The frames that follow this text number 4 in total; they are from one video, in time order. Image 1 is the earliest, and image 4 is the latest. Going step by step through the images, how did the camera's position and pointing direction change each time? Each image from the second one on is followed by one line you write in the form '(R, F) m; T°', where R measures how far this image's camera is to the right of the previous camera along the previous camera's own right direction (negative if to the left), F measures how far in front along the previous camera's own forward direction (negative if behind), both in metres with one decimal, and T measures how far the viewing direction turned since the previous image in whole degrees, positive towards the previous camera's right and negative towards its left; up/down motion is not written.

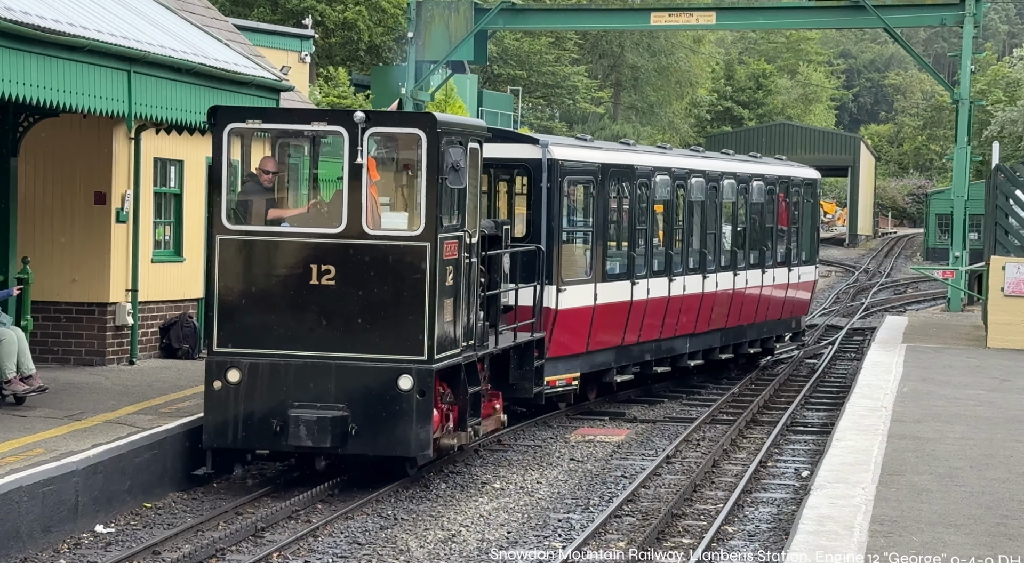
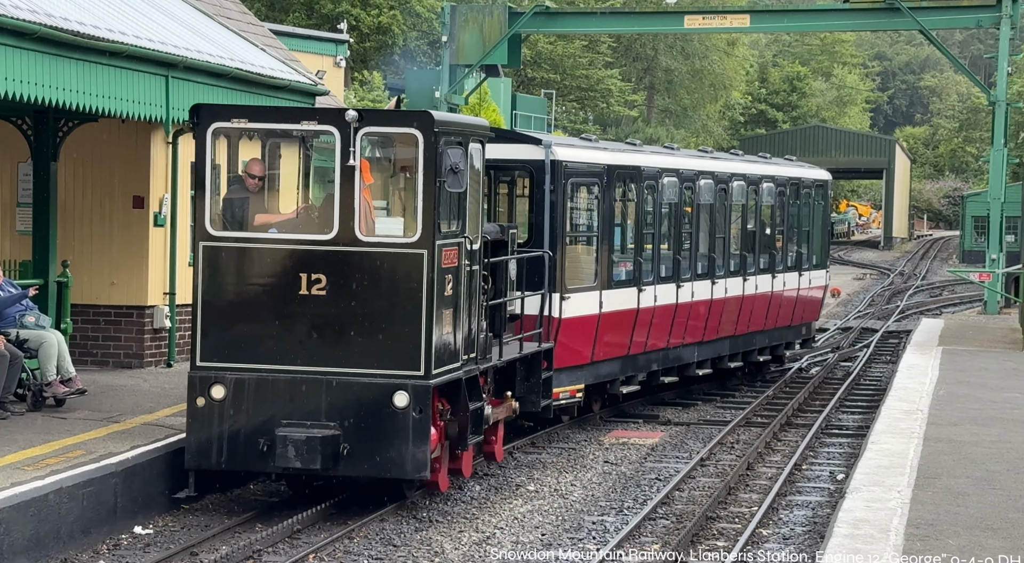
(+0.1, 0.0) m; -2°
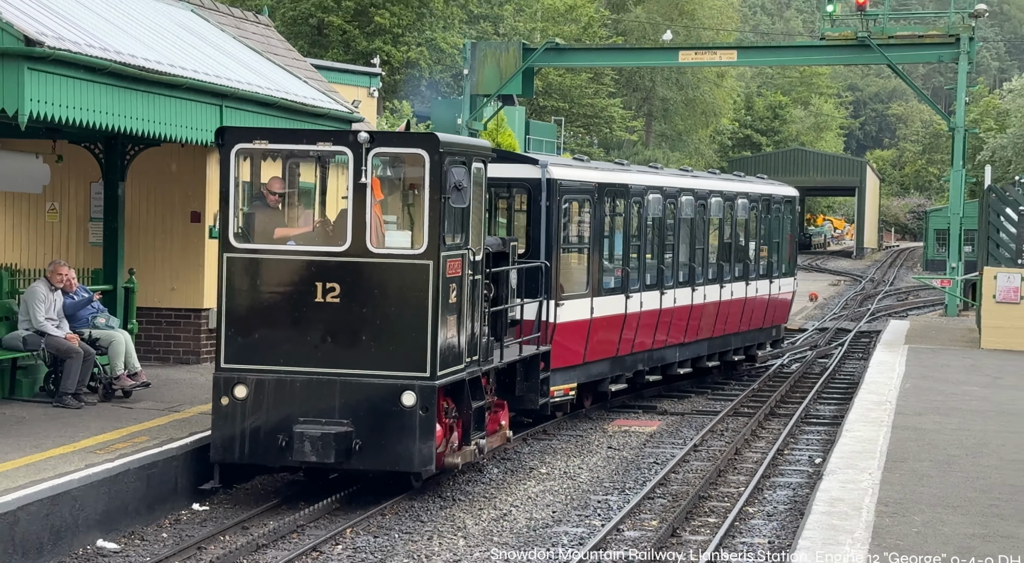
(-0.3, -1.9) m; 0°
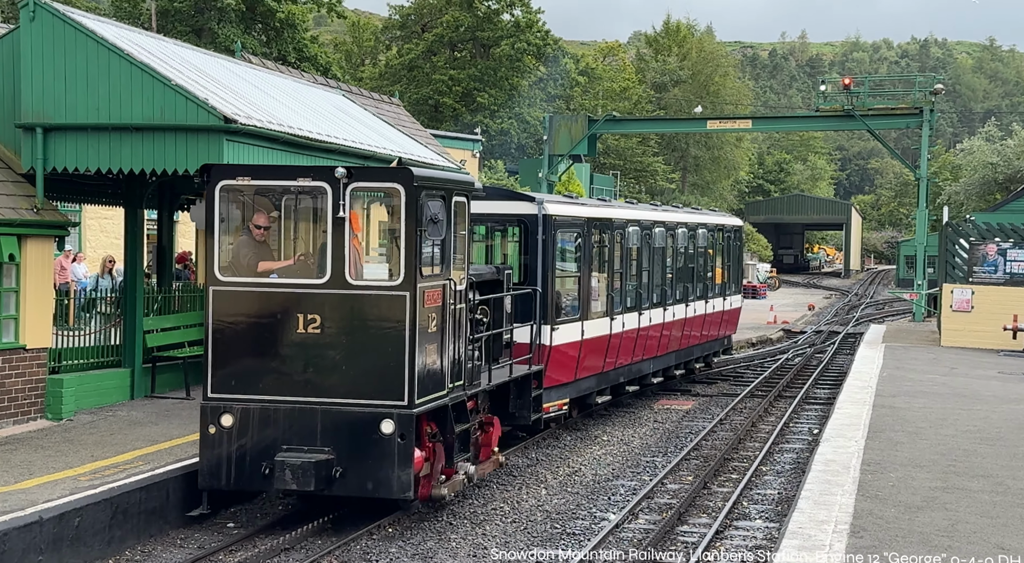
(-0.1, -5.4) m; -2°
